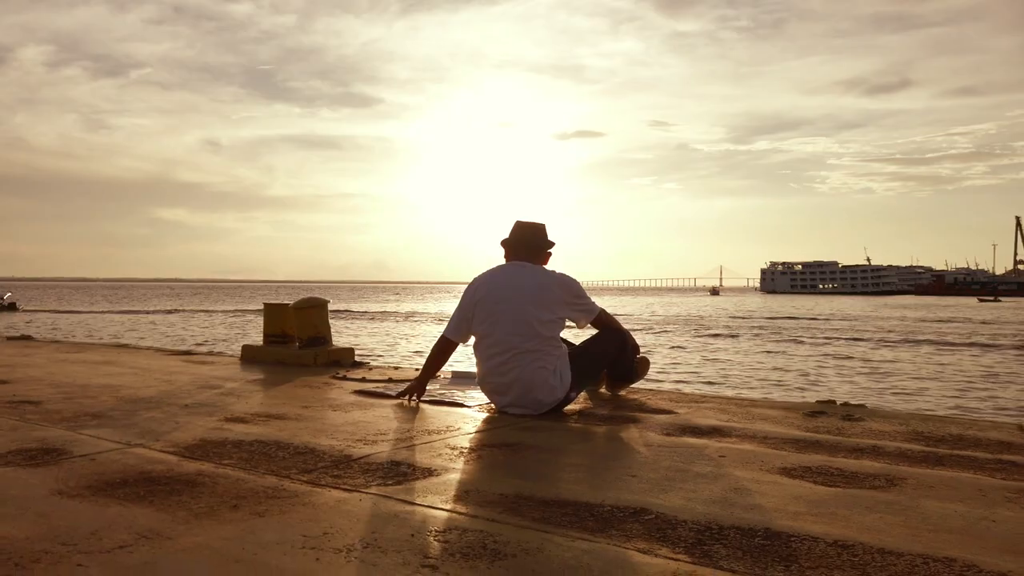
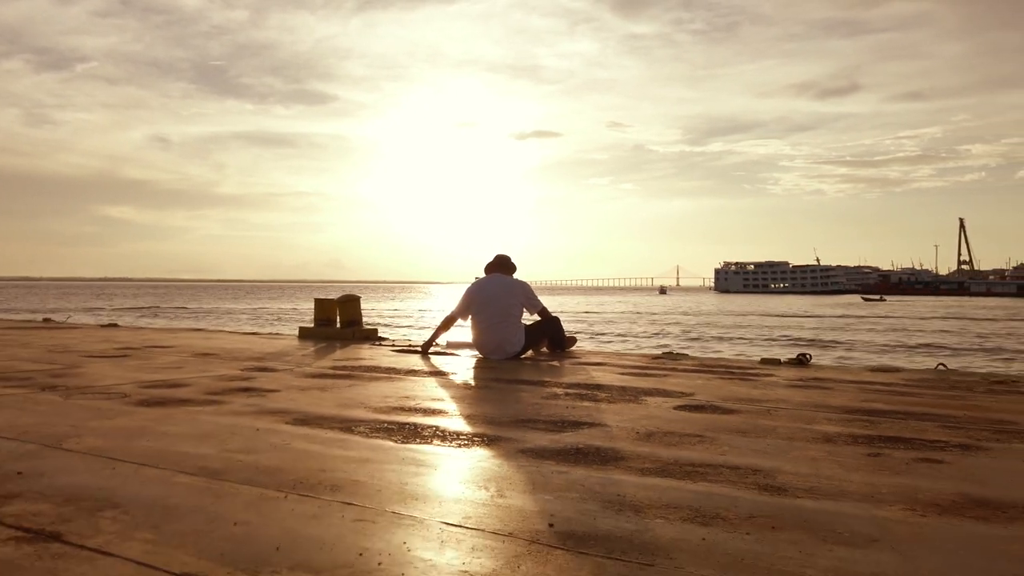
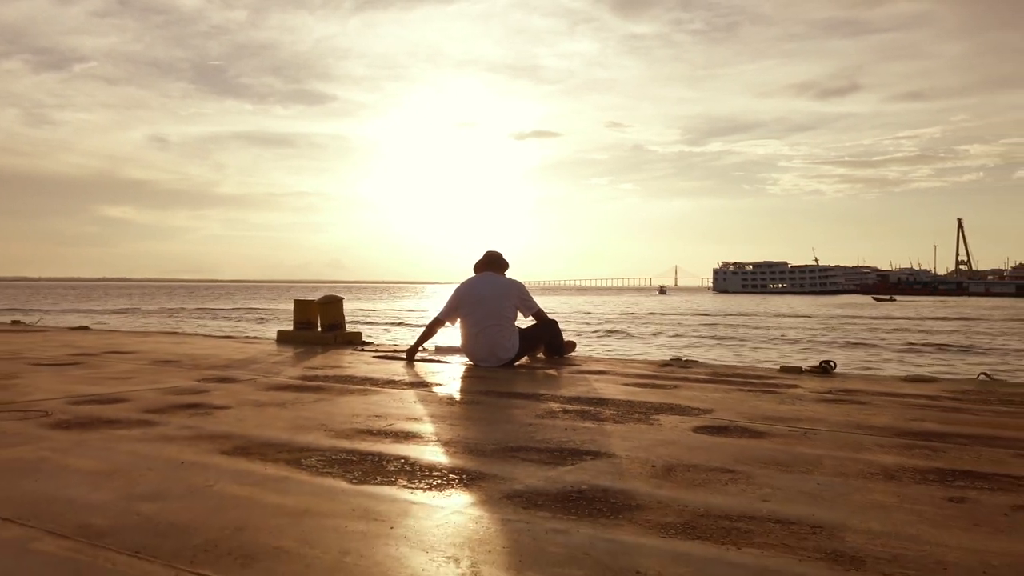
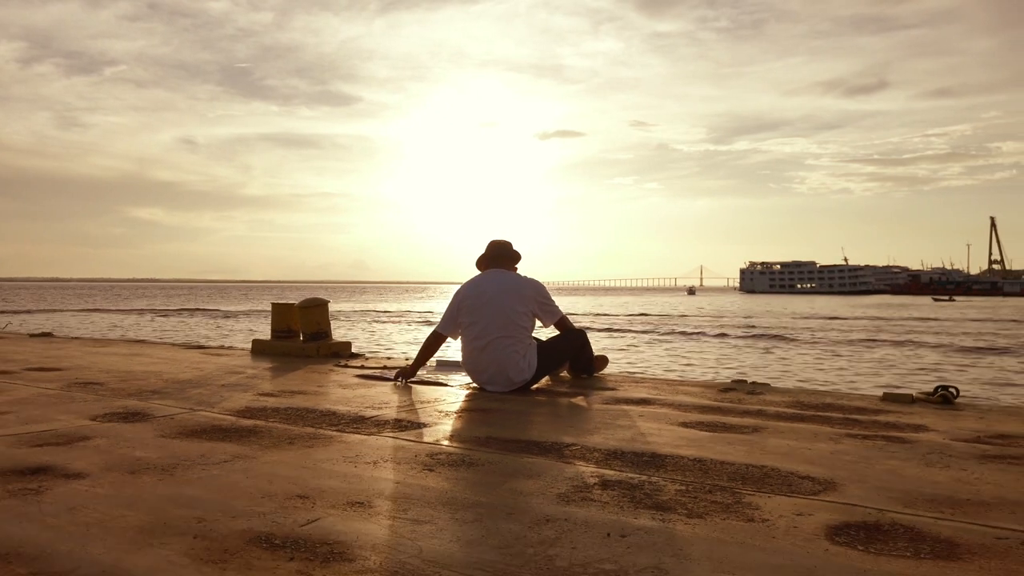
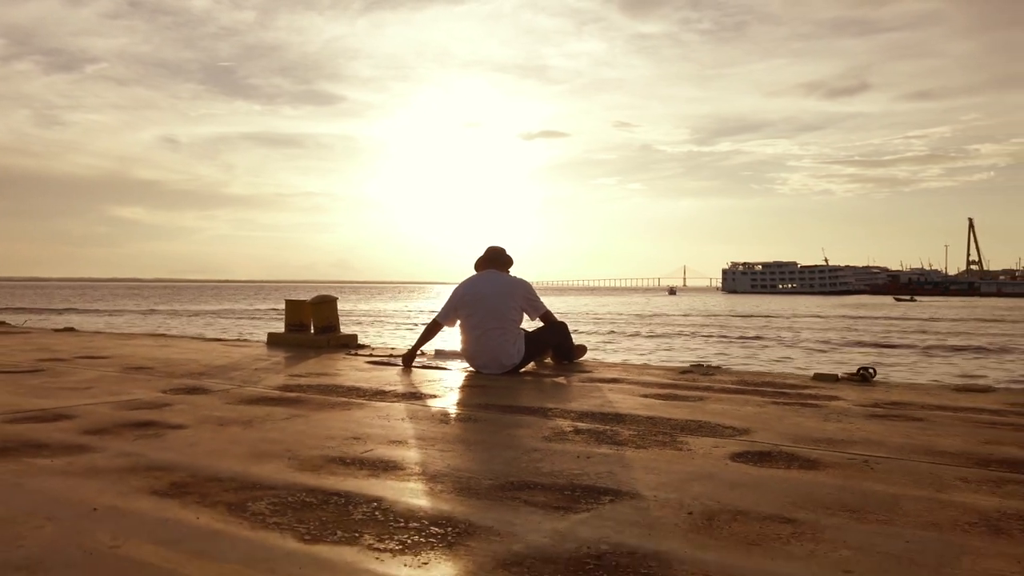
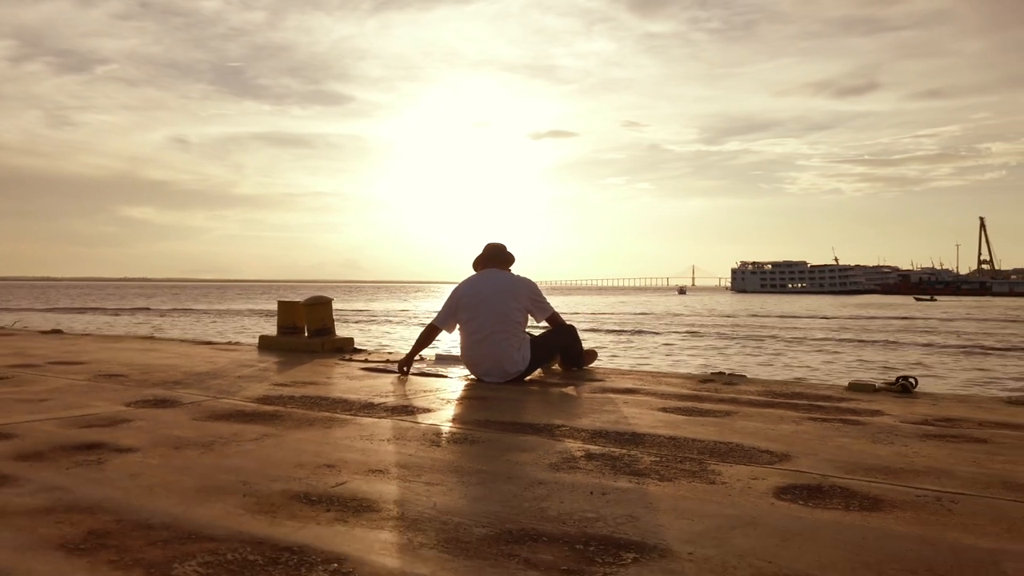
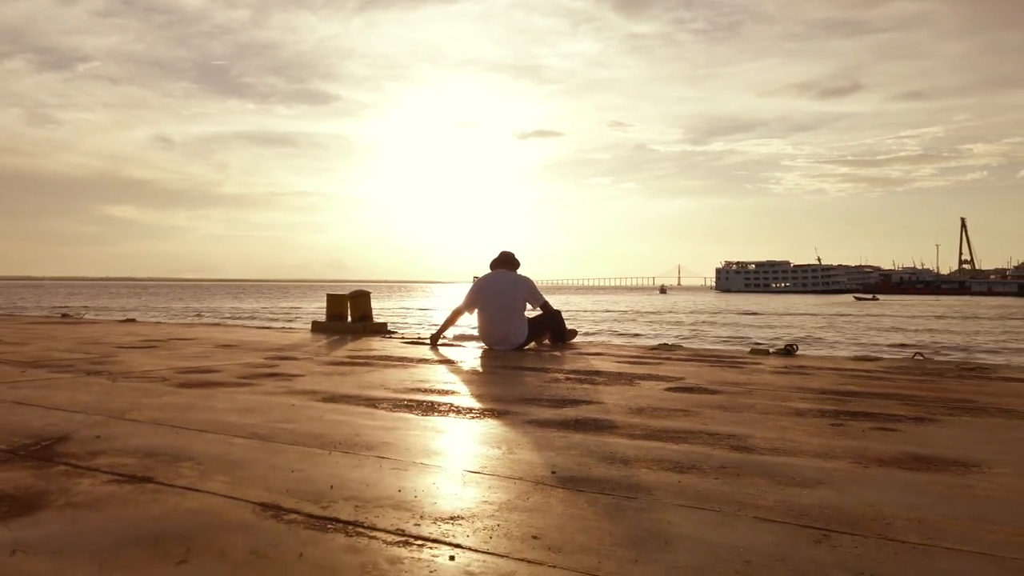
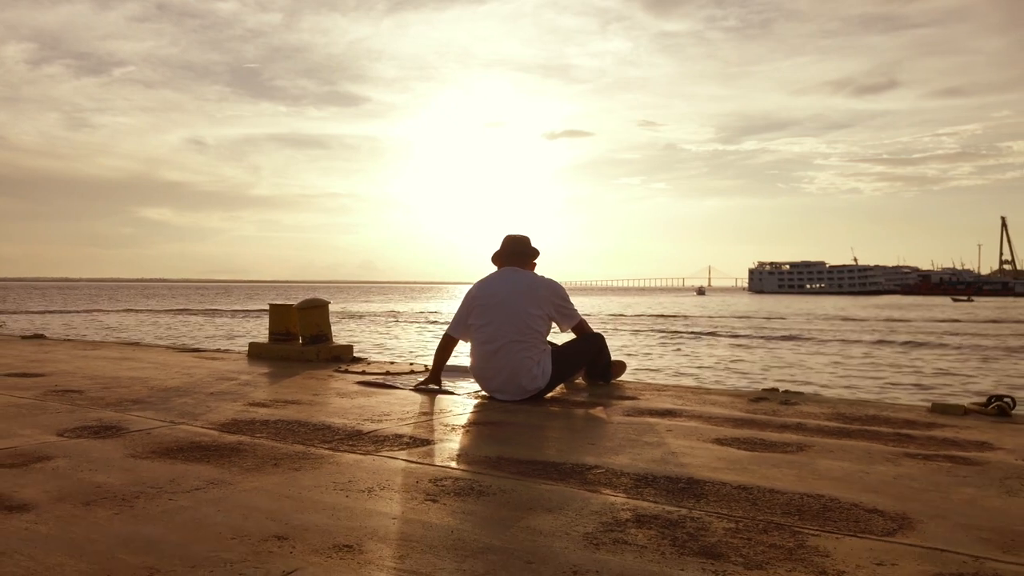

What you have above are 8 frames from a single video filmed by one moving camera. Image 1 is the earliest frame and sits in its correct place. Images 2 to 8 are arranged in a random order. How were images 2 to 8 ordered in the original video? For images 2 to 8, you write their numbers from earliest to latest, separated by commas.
8, 4, 6, 5, 3, 2, 7
